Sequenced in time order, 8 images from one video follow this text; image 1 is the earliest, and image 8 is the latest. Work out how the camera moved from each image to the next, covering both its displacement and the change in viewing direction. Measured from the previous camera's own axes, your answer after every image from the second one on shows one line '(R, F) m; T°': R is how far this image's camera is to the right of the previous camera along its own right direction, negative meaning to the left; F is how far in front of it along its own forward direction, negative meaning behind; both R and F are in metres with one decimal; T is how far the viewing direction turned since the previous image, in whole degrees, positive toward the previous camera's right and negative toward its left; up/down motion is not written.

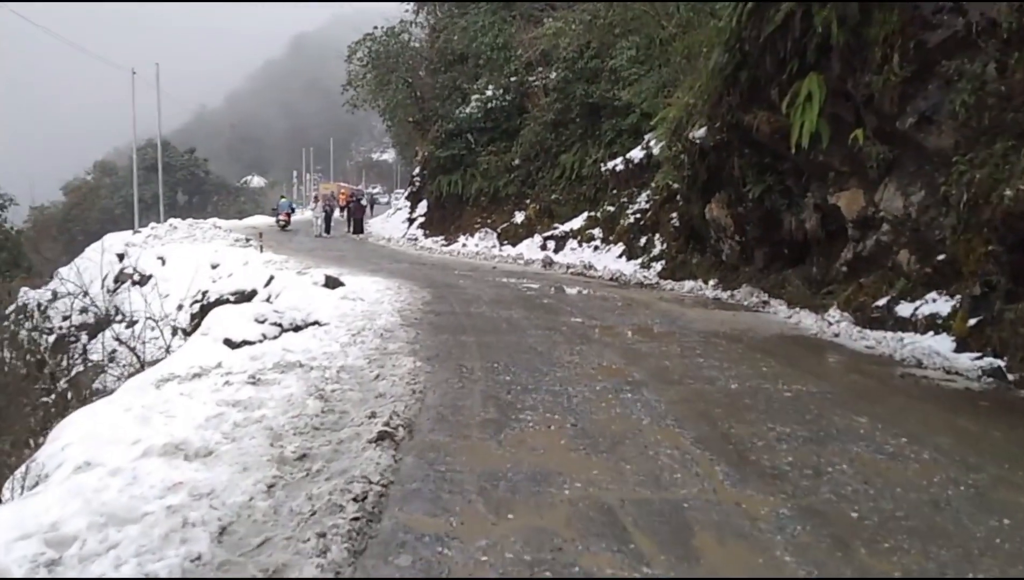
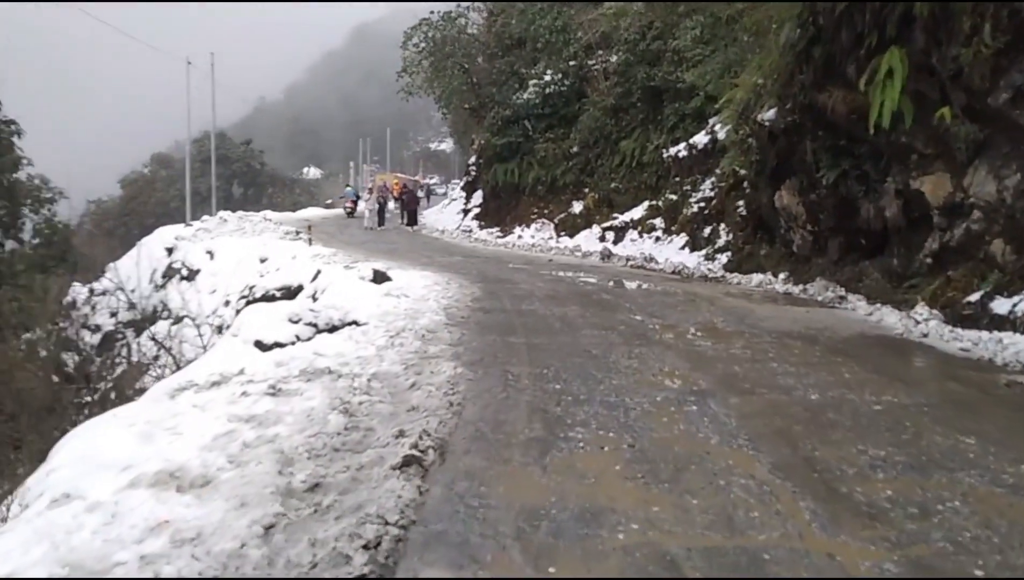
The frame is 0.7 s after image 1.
(+0.1, +0.8) m; -4°
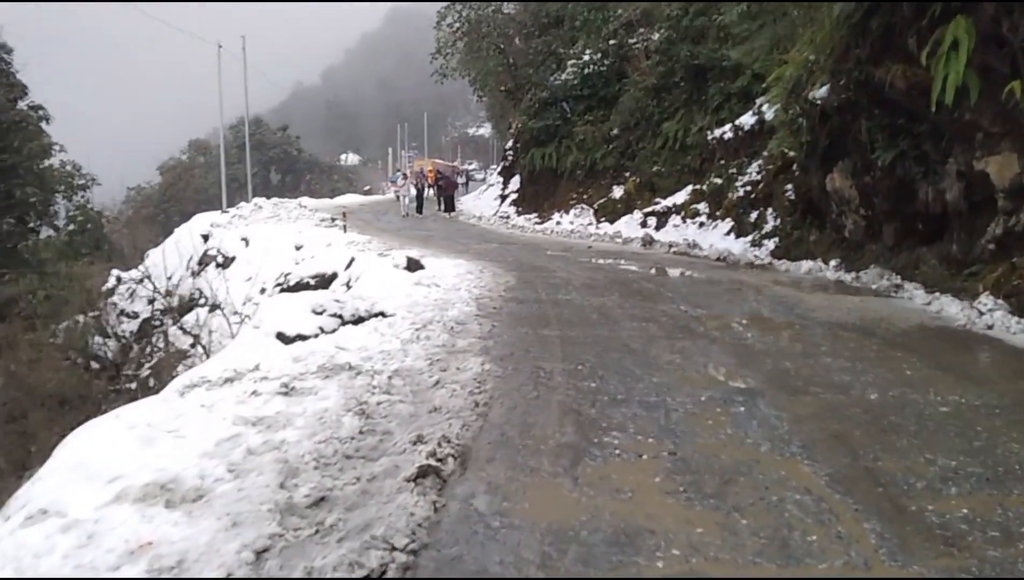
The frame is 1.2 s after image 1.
(+0.1, +0.5) m; -2°
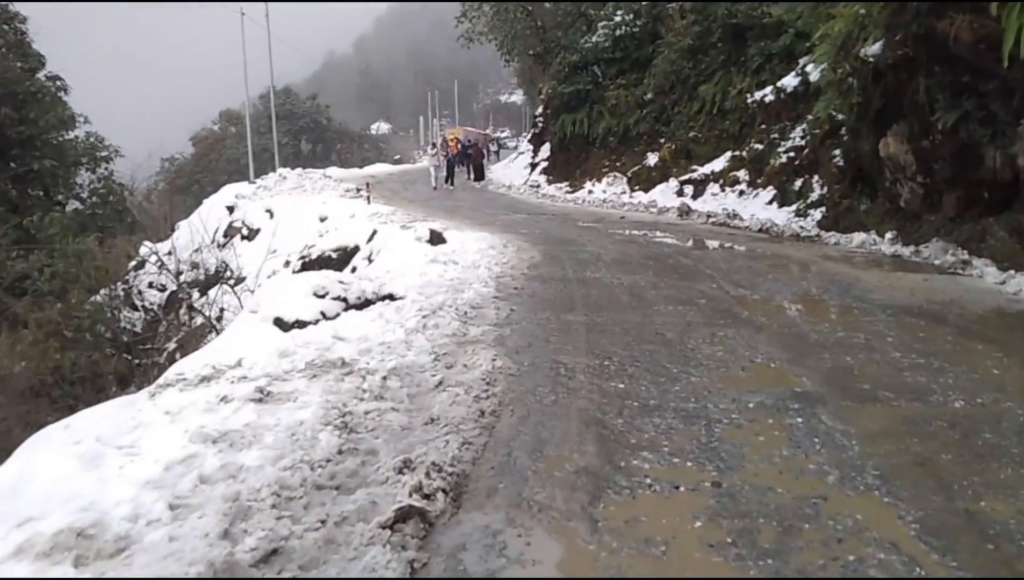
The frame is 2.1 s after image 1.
(+0.1, +0.9) m; -2°
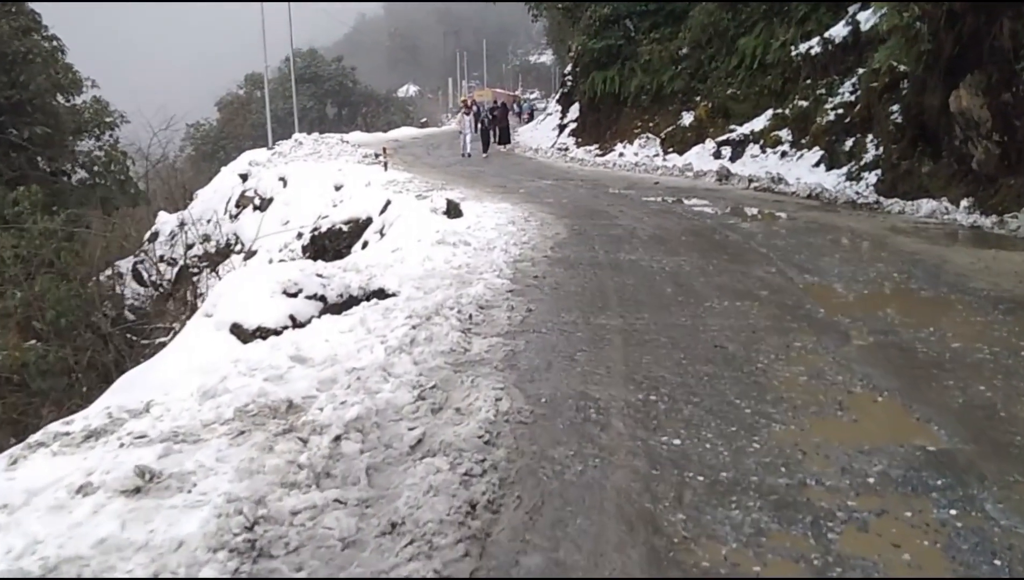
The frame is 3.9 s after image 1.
(+0.1, +1.7) m; -2°
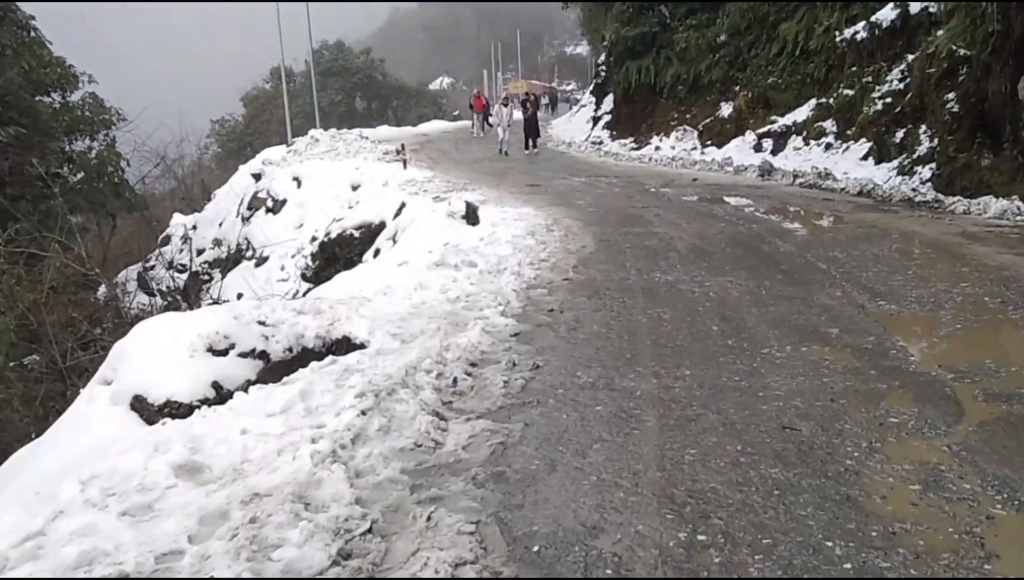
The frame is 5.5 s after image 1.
(+0.2, +1.6) m; -2°
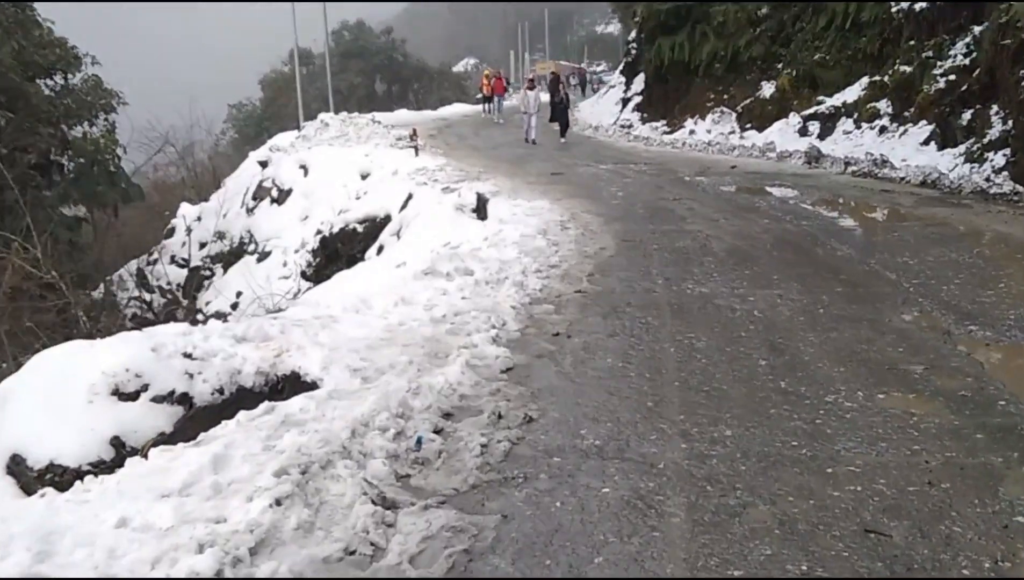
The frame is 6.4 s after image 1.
(+0.2, +1.2) m; -2°
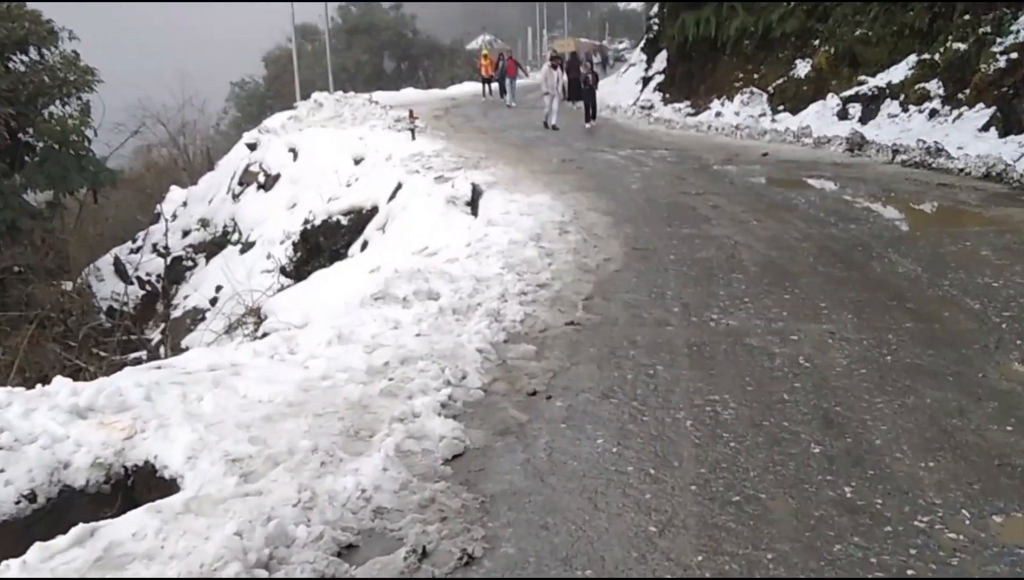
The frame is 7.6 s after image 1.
(+0.2, +1.4) m; -1°
